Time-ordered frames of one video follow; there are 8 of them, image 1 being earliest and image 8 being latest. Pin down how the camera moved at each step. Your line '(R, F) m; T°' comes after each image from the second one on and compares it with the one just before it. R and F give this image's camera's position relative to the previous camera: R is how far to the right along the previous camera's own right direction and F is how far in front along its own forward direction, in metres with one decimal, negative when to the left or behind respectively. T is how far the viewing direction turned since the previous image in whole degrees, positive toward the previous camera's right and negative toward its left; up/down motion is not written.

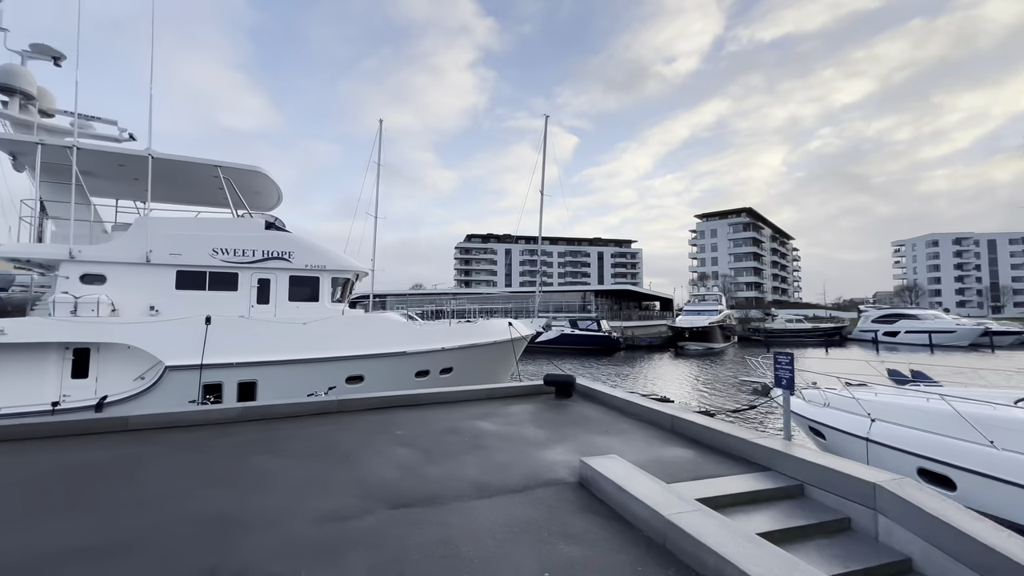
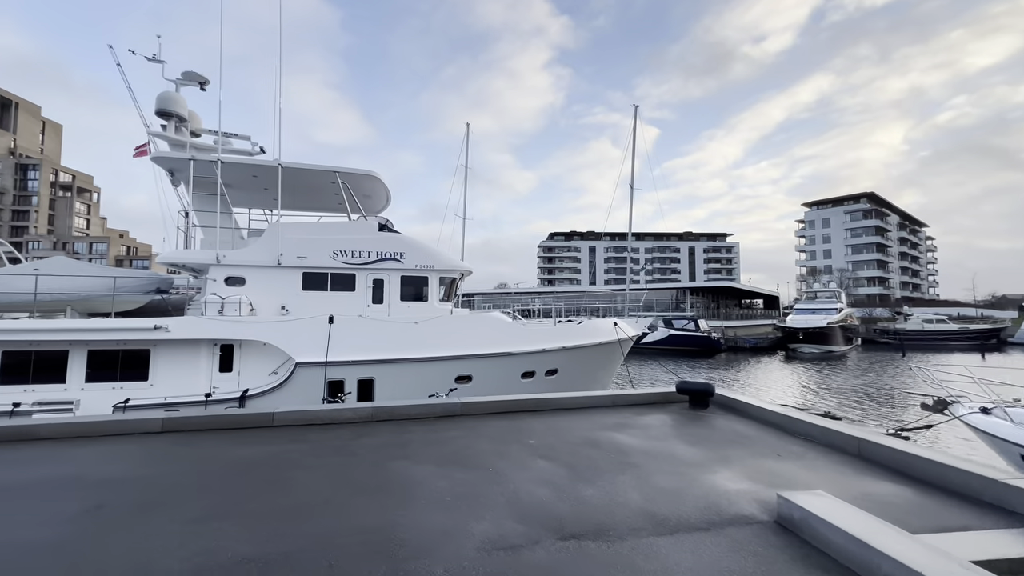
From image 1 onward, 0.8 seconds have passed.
(-0.6, +0.4) m; -10°
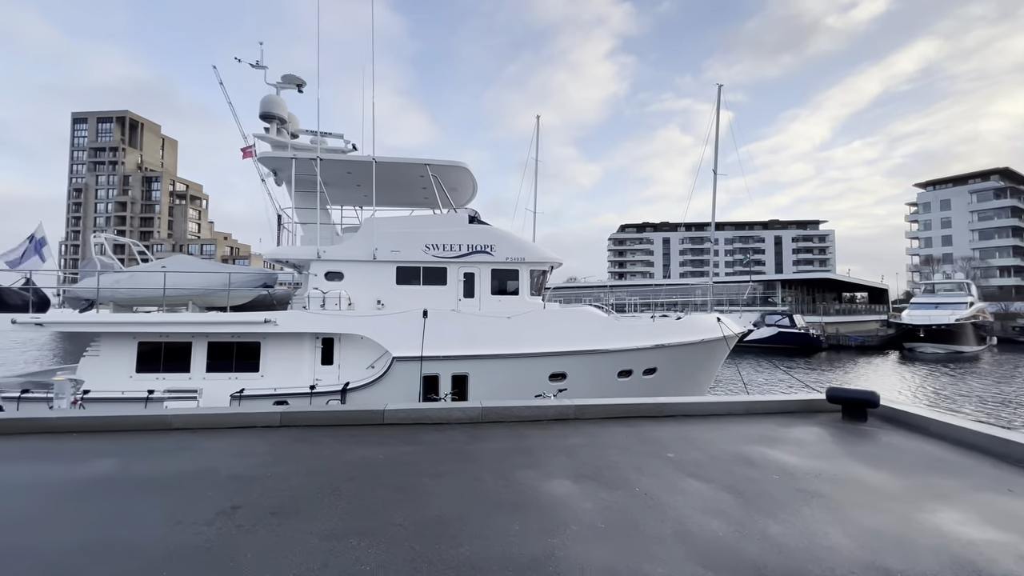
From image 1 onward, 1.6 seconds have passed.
(-0.6, +0.5) m; -9°
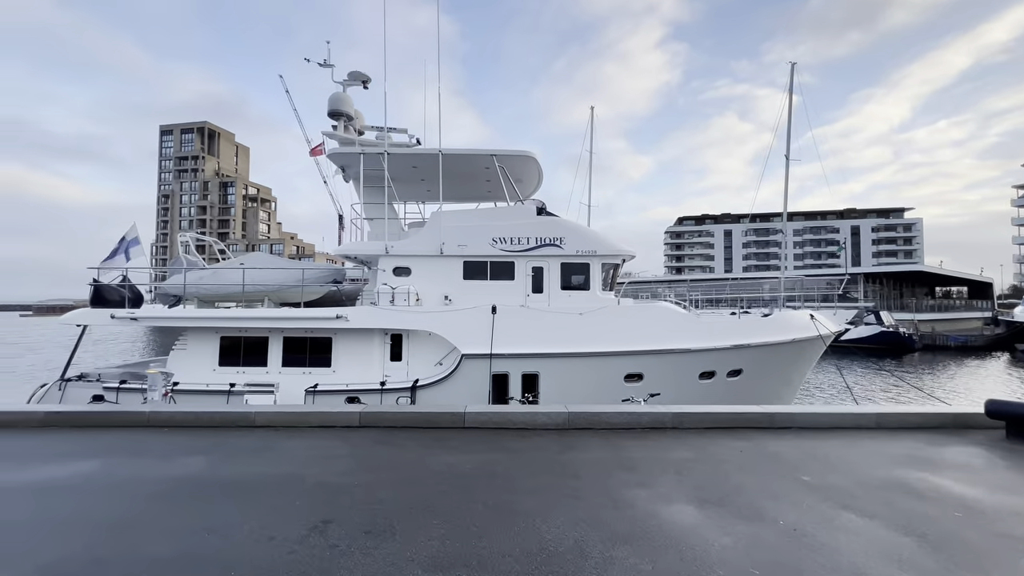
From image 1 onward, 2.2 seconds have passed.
(-0.4, +0.4) m; -6°
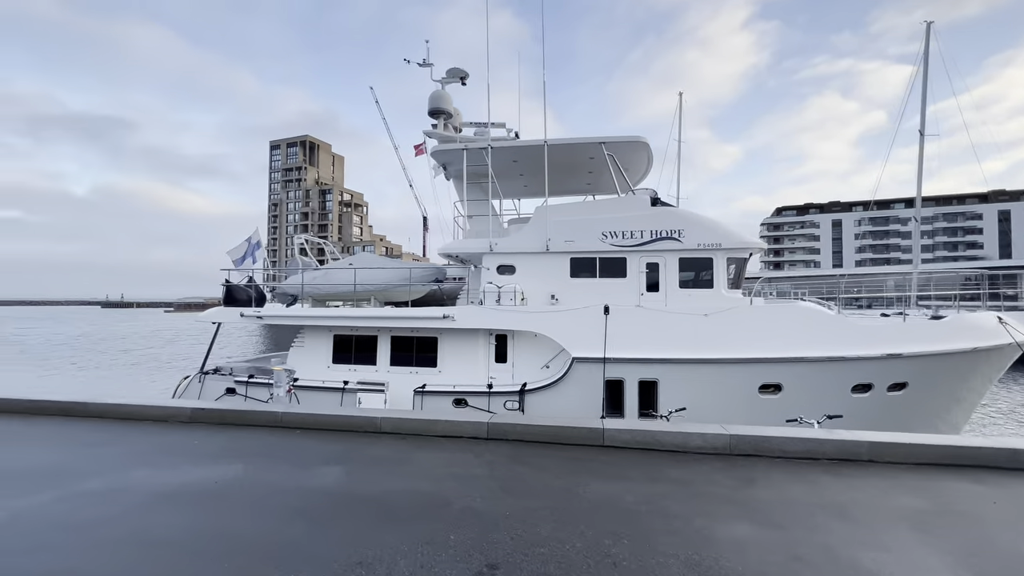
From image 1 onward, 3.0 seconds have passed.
(-0.6, +0.5) m; -10°
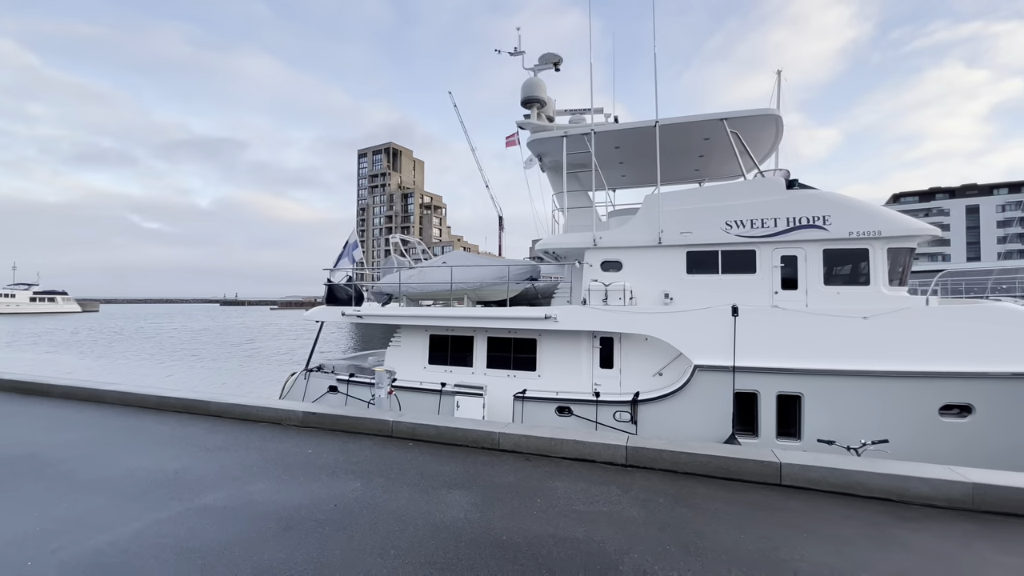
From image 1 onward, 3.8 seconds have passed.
(-0.6, +0.6) m; -9°
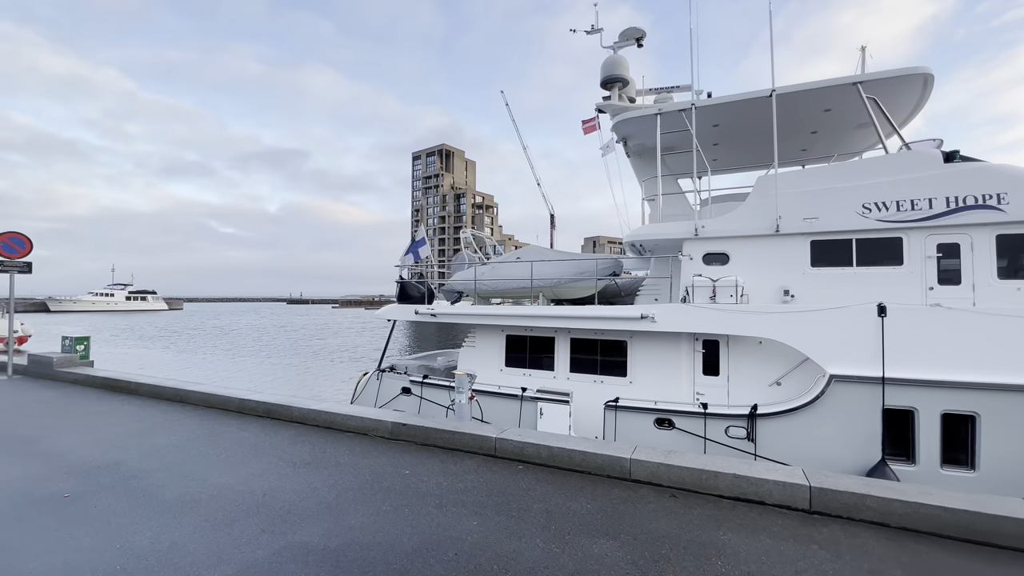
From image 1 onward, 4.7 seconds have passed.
(-0.6, +0.7) m; -6°
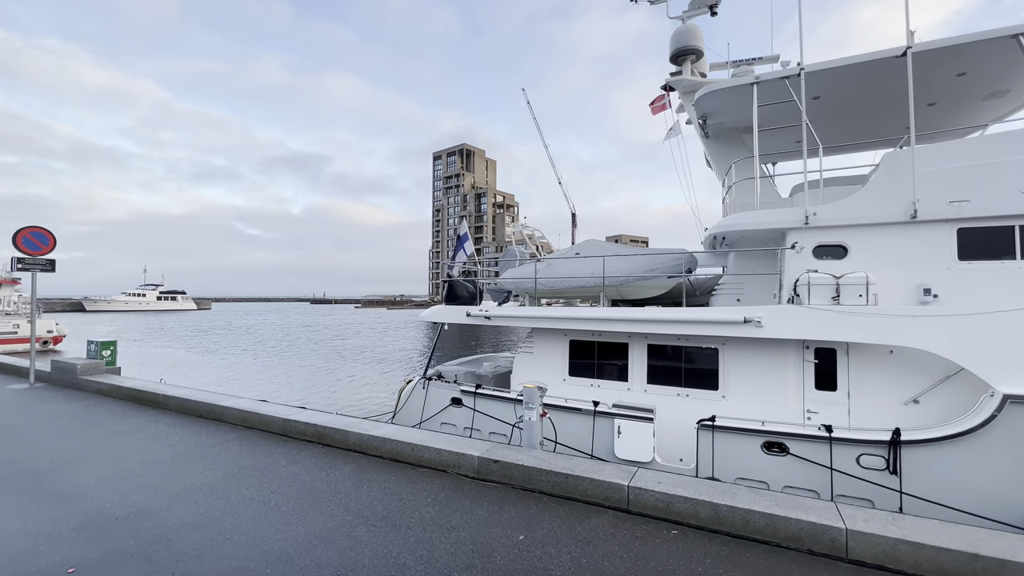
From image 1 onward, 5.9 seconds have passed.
(-0.7, +0.9) m; -2°
